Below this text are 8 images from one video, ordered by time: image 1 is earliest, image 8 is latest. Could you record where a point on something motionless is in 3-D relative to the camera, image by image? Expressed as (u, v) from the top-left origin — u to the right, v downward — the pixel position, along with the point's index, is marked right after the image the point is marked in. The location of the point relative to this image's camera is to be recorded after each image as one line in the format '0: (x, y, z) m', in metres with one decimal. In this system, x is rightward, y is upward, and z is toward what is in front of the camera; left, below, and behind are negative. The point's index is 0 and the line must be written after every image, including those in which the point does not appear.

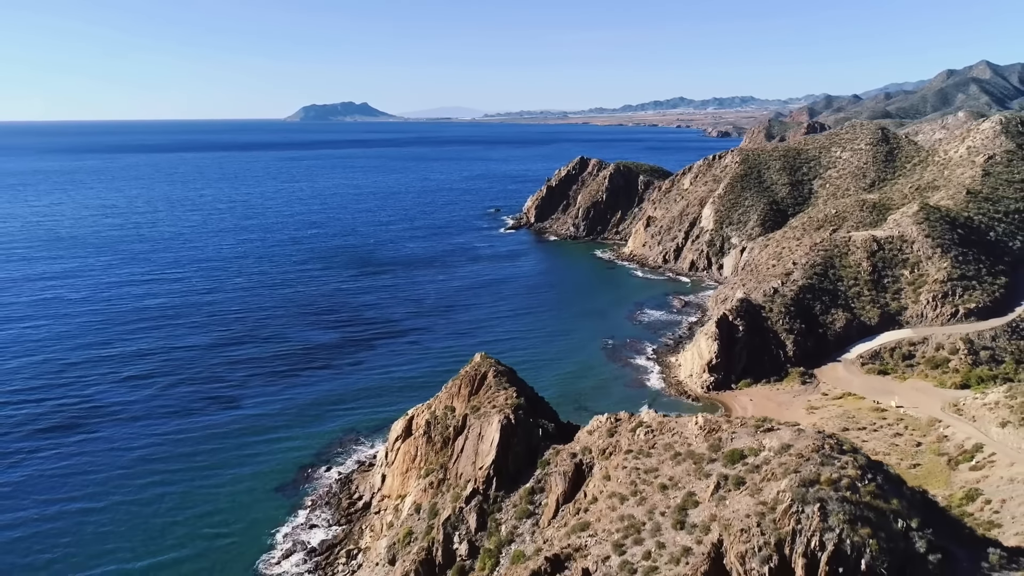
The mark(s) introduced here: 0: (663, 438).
0: (+4.2, -4.0, +18.4) m
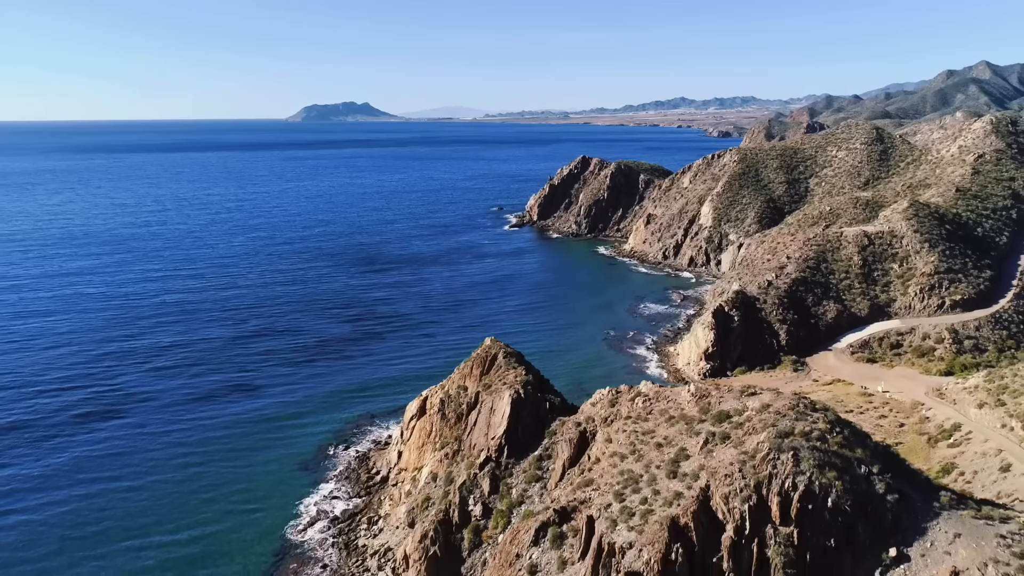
0: (+4.5, -3.5, +20.4) m
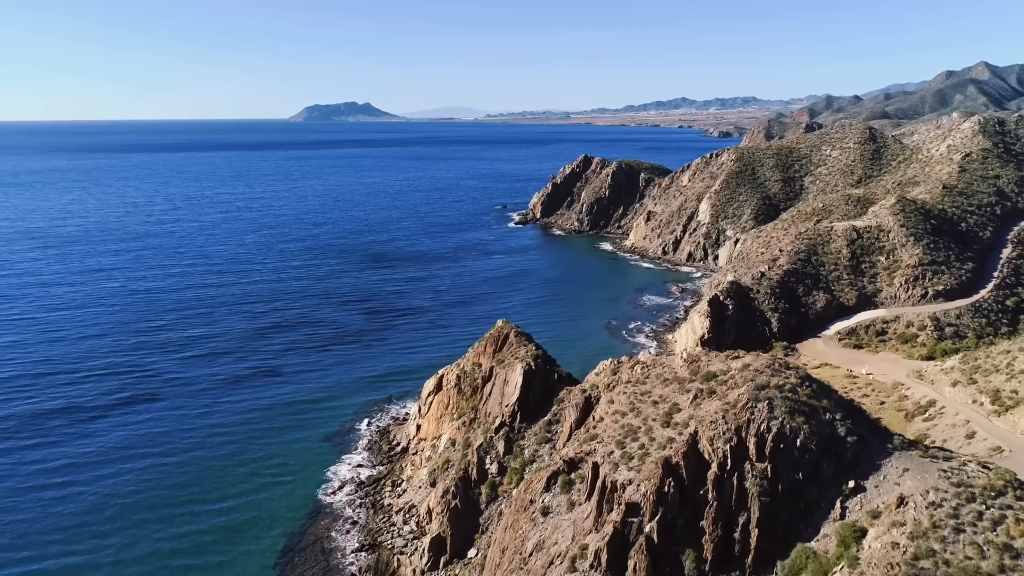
0: (+5.0, -2.8, +23.1) m
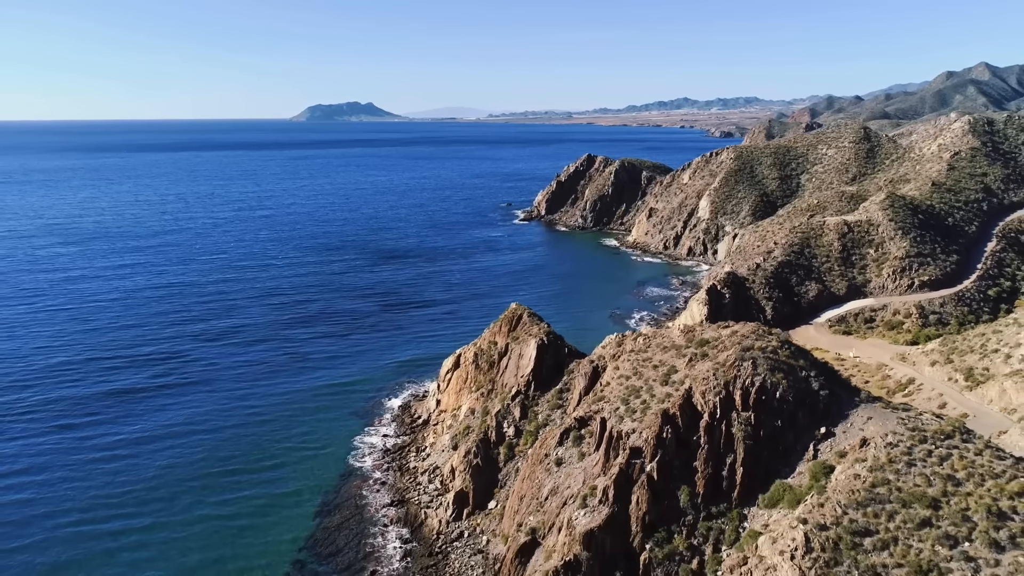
0: (+5.6, -2.0, +26.0) m
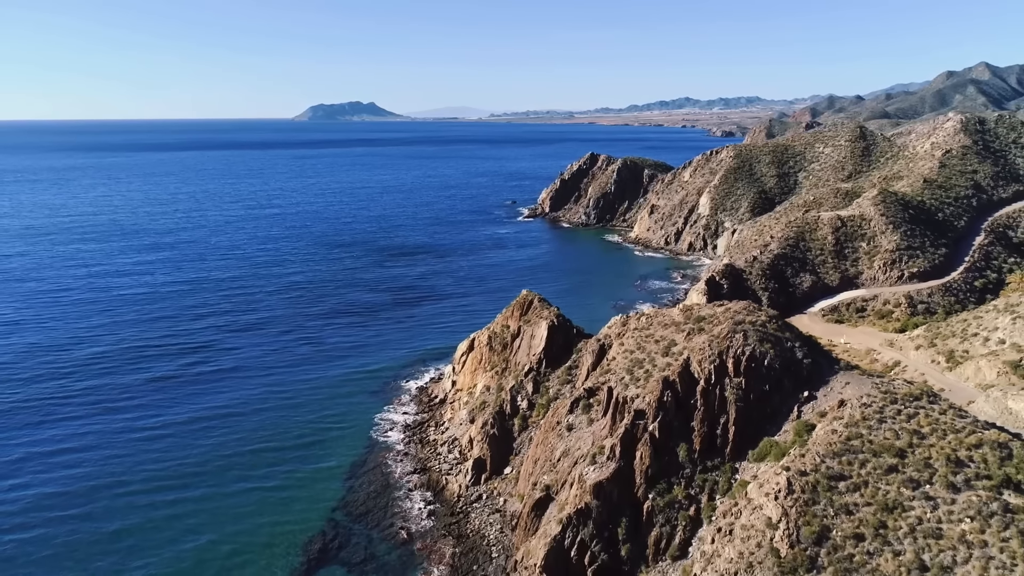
0: (+6.3, -1.3, +28.5) m
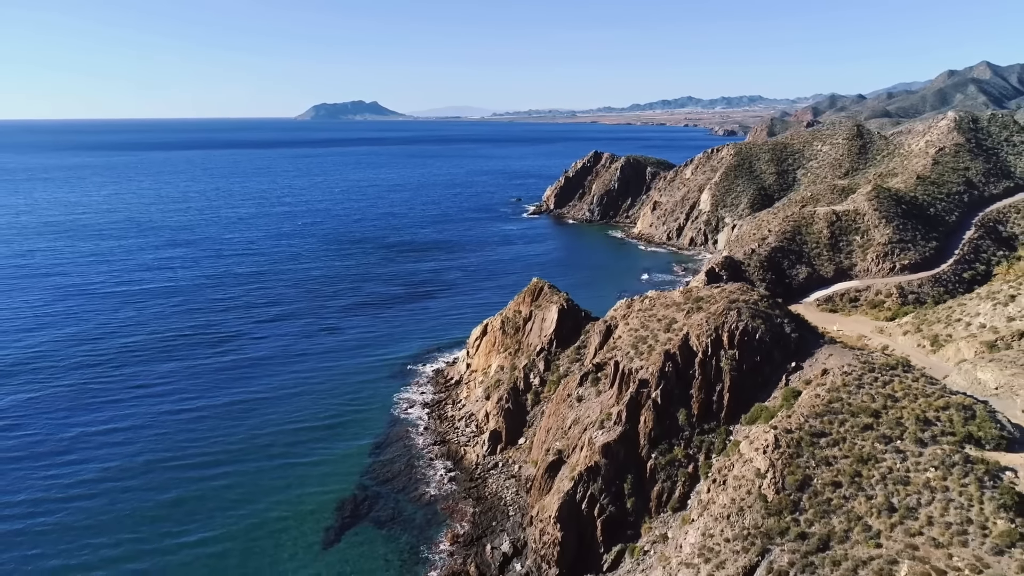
0: (+6.9, -0.6, +31.0) m
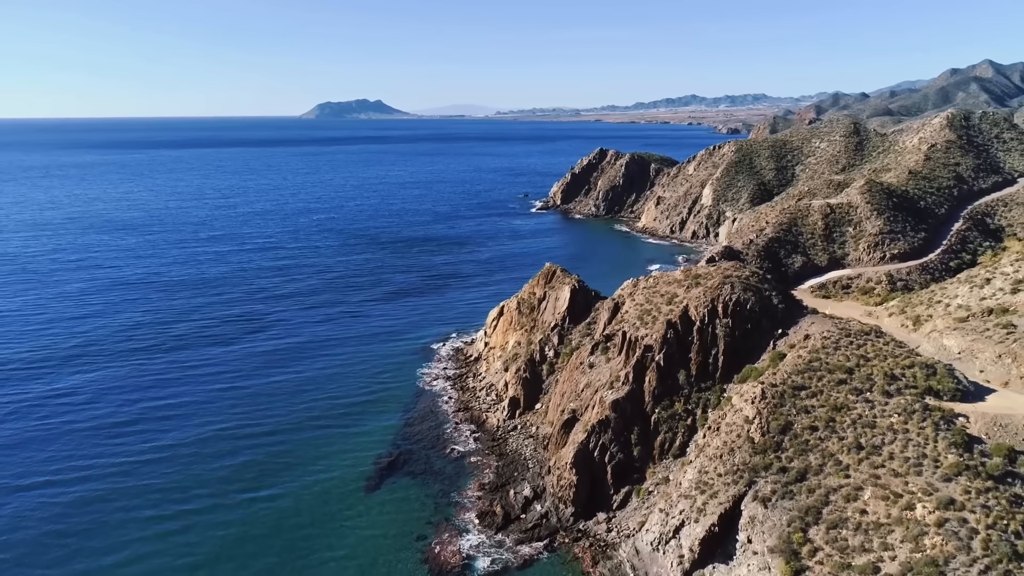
0: (+7.9, +0.5, +34.5) m
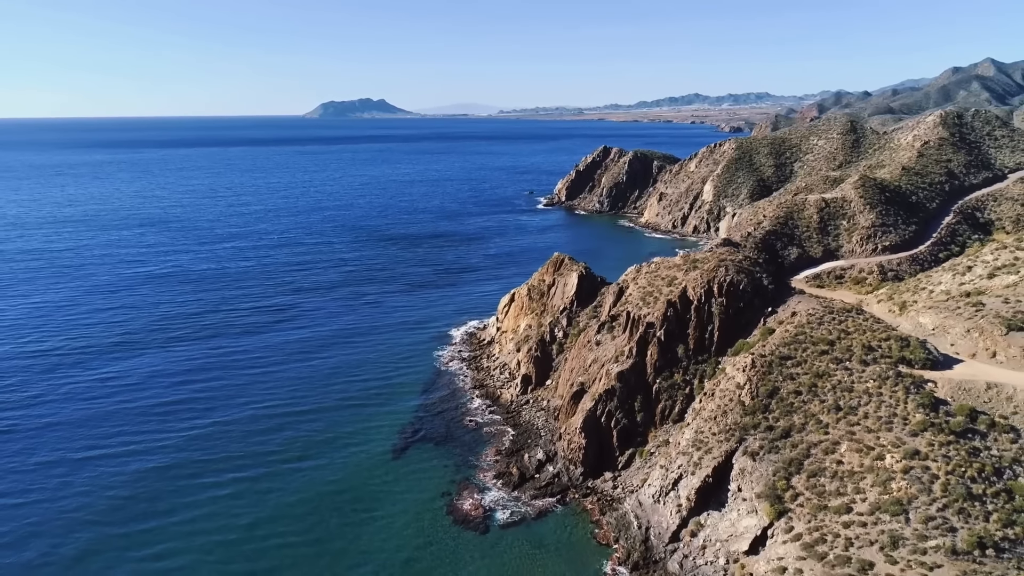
0: (+8.6, +1.3, +37.4) m
